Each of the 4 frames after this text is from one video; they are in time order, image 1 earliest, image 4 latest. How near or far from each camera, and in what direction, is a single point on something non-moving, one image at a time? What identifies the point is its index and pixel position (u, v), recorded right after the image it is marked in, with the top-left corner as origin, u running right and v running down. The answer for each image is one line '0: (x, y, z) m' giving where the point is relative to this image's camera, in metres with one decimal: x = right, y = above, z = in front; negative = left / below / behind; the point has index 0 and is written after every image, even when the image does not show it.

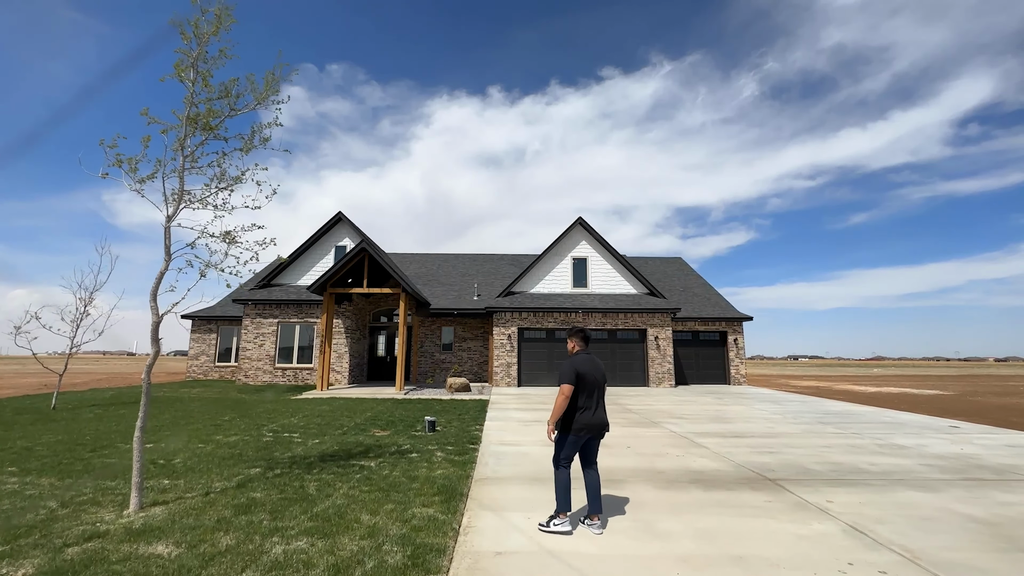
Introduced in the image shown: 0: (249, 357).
0: (-11.9, -3.1, +19.4) m
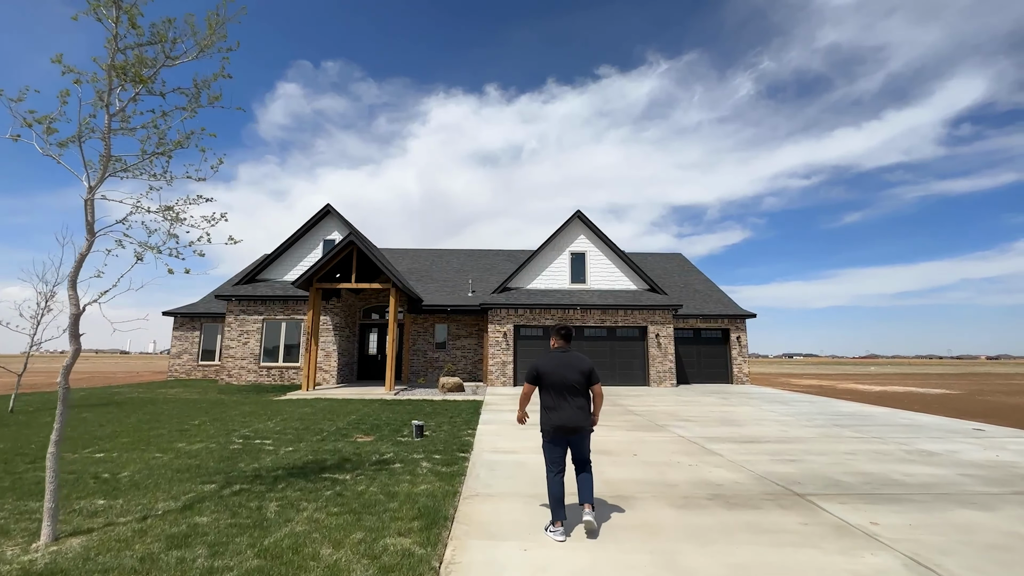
0: (-12.0, -2.9, +18.5) m
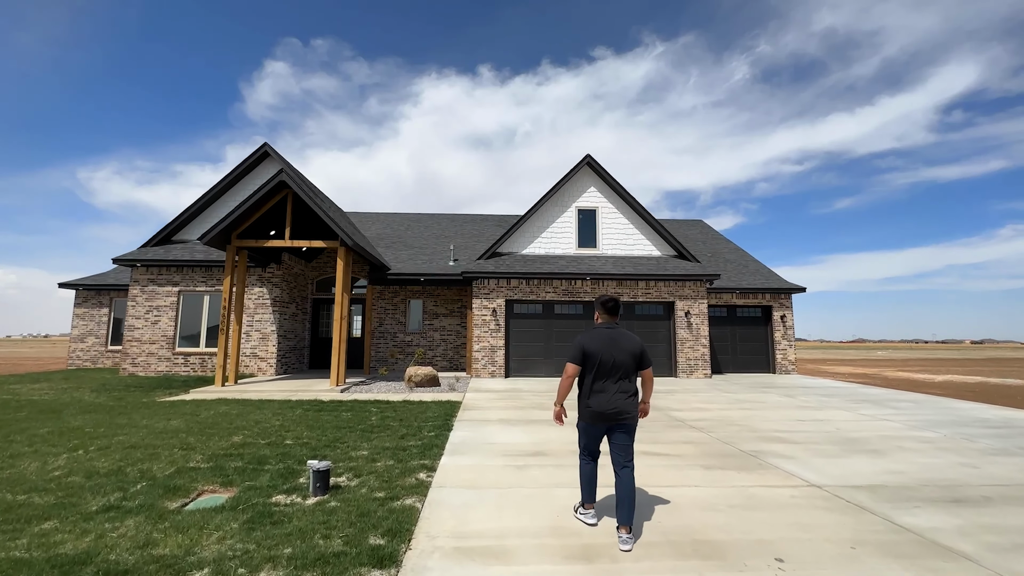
0: (-12.3, -1.7, +14.2) m
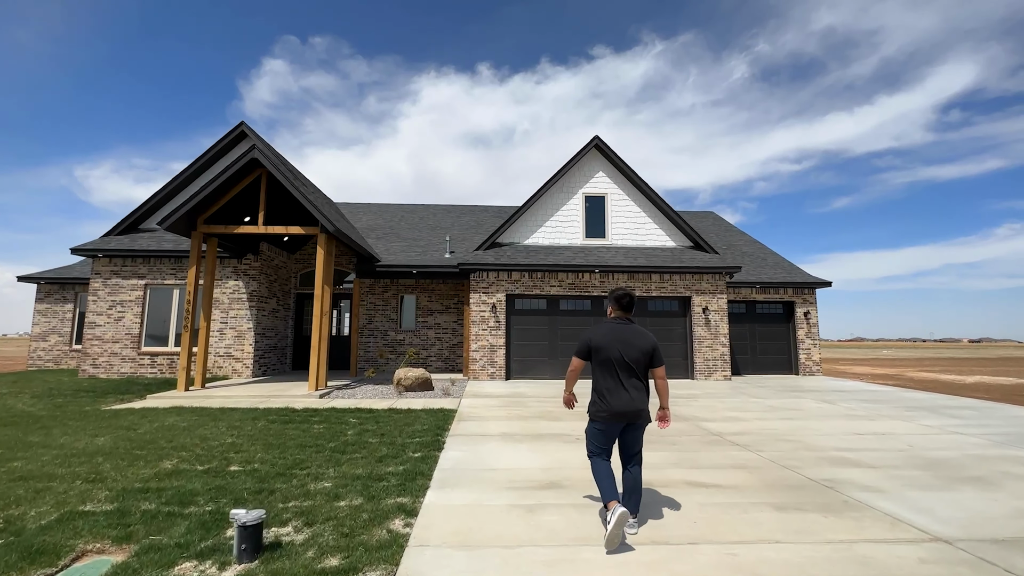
0: (-12.3, -1.5, +12.8) m
